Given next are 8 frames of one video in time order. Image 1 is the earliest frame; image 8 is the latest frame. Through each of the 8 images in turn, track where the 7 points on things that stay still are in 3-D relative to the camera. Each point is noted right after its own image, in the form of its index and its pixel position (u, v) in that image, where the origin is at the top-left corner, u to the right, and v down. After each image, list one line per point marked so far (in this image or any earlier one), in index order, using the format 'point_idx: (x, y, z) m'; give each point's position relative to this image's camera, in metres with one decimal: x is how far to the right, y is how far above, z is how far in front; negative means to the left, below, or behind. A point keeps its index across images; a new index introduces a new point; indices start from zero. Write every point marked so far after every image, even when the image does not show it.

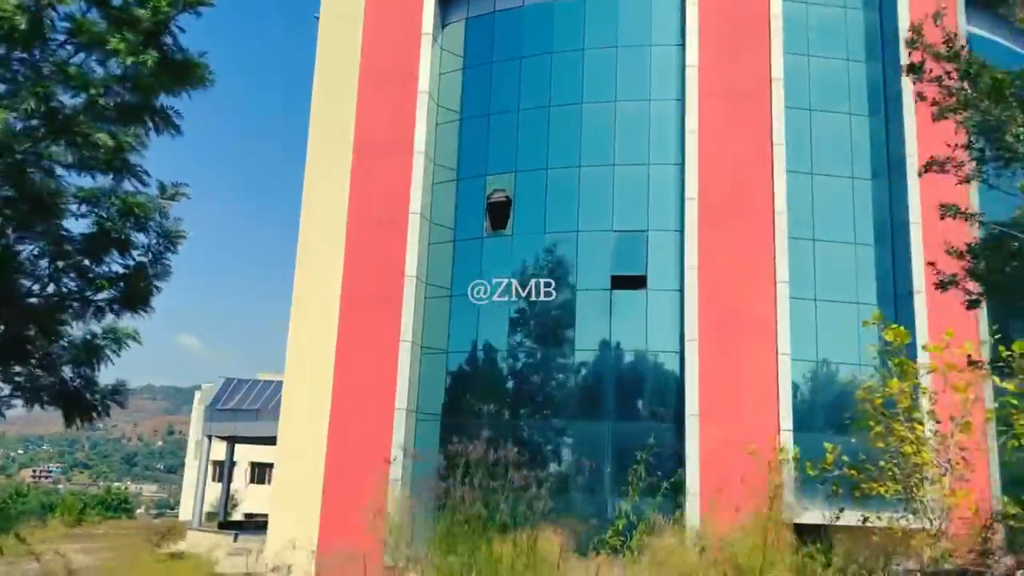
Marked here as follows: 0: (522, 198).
0: (+0.2, +1.4, +14.4) m
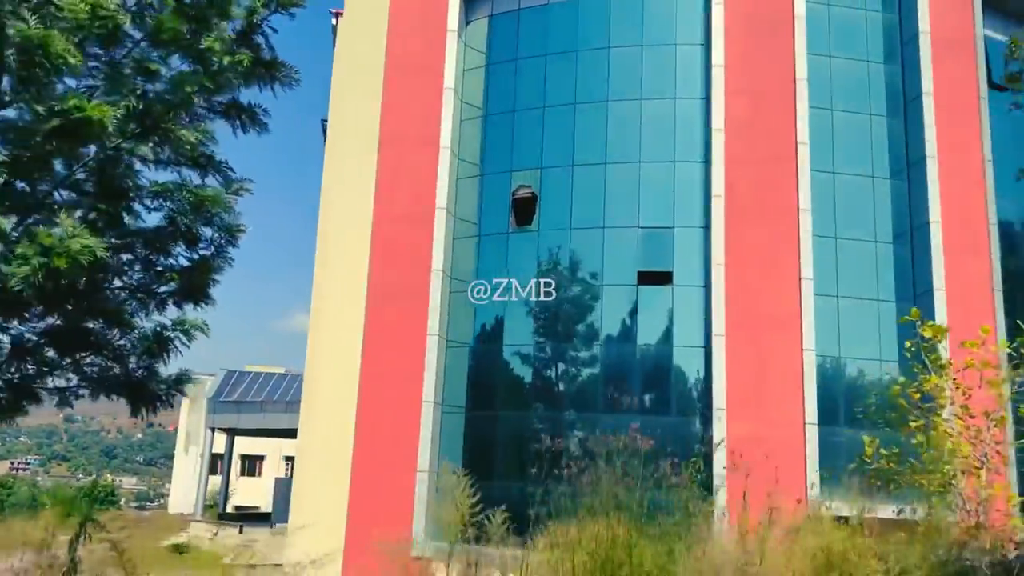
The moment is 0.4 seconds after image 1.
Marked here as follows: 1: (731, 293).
0: (+0.6, +1.5, +14.5) m
1: (+3.2, -0.1, +13.2) m
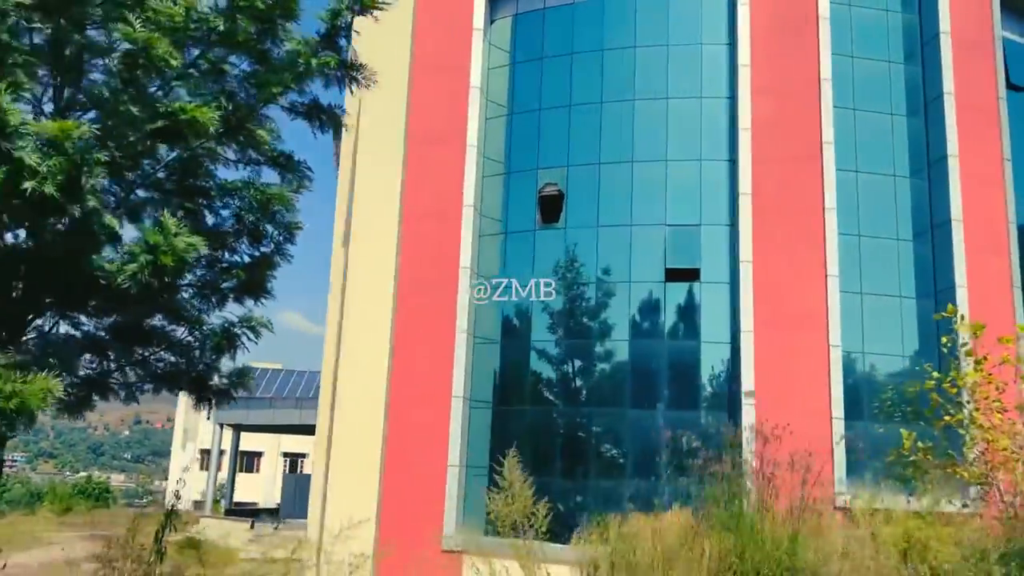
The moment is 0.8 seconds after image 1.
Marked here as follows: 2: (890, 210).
0: (+1.0, +1.5, +14.7) m
1: (+3.6, 0.0, +13.4) m
2: (+6.0, +1.2, +14.6) m
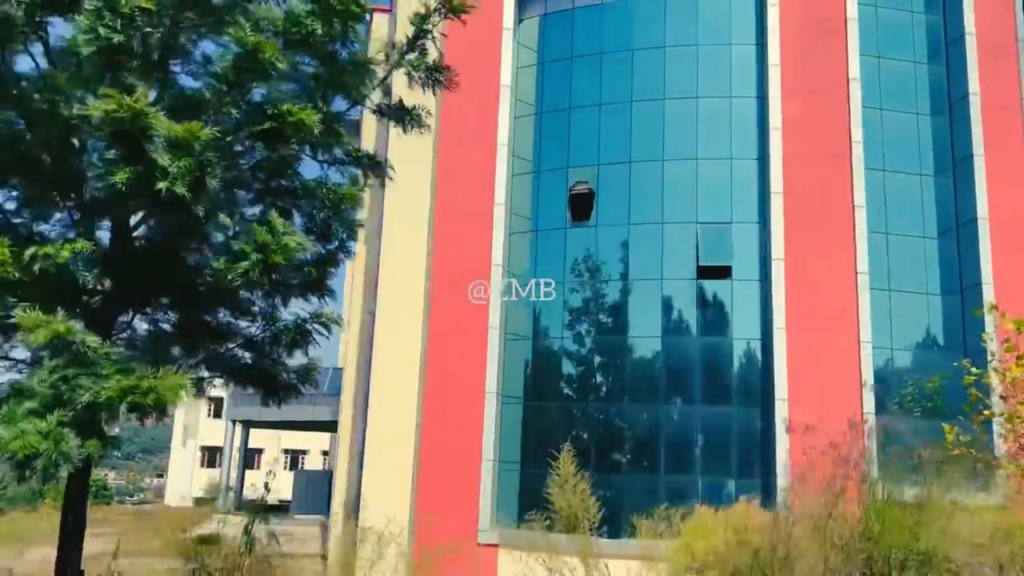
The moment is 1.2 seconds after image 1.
0: (+1.5, +1.6, +14.9) m
1: (+4.1, 0.0, +13.6) m
2: (+6.5, +1.3, +14.8) m
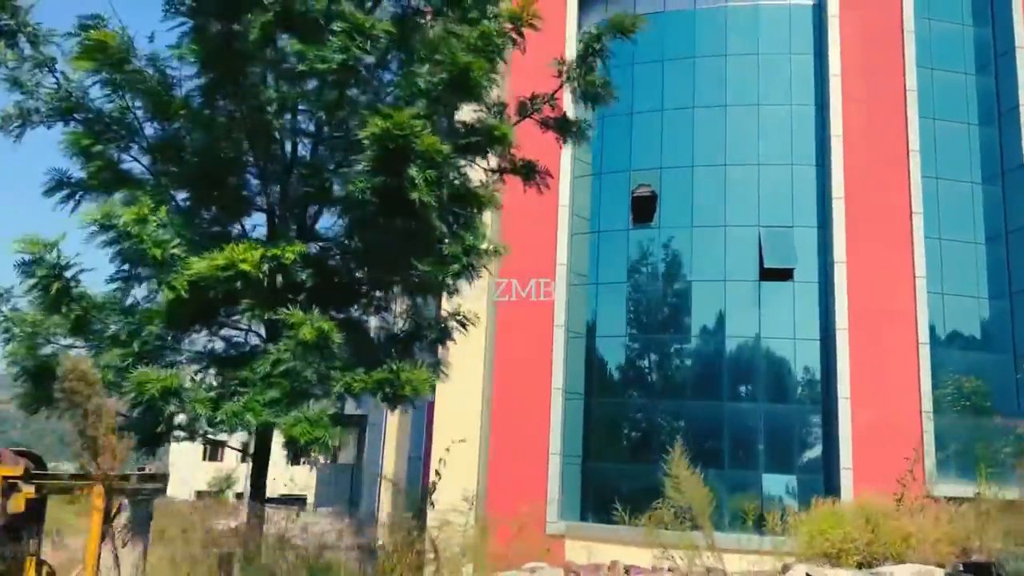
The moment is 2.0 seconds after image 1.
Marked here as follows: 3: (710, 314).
0: (+2.6, +1.6, +15.3) m
1: (+5.2, 0.0, +14.1) m
2: (+7.6, +1.2, +15.3) m
3: (+3.2, -0.4, +14.7) m
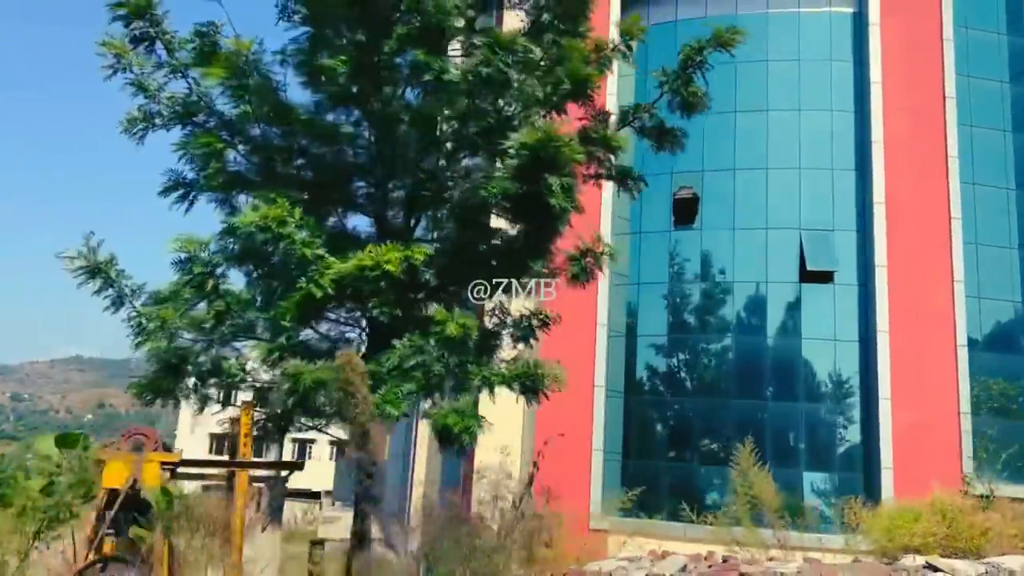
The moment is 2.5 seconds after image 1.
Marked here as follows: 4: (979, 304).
0: (+3.4, +1.6, +15.6) m
1: (+6.0, -0.1, +14.4) m
2: (+8.4, +1.2, +15.6) m
3: (+3.9, -0.4, +15.0) m
4: (+7.7, -0.3, +15.1) m
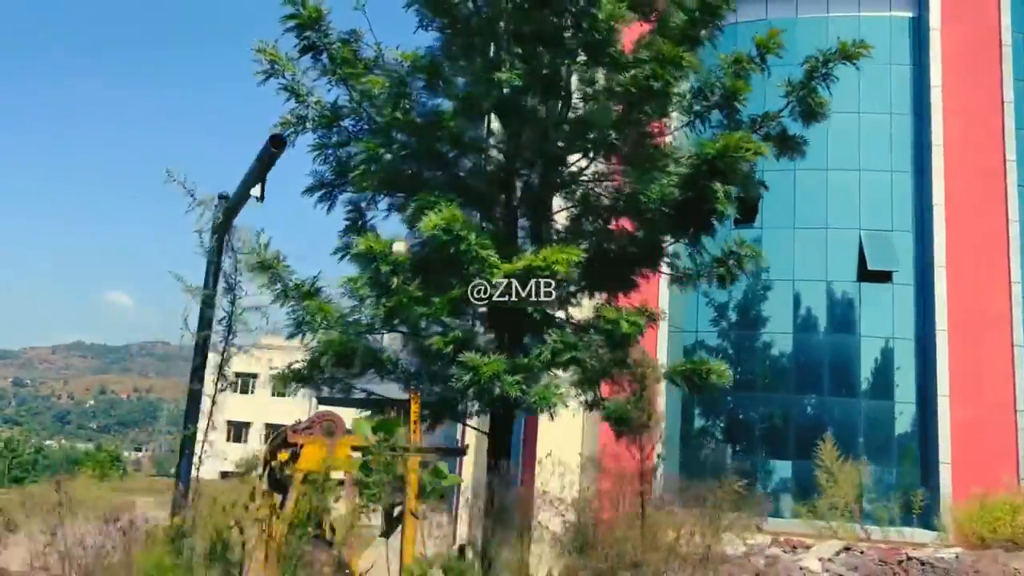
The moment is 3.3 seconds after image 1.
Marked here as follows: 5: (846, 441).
0: (+4.5, +1.6, +16.0) m
1: (+7.1, -0.1, +14.8) m
2: (+9.5, +1.1, +16.0) m
3: (+5.0, -0.4, +15.4) m
4: (+8.8, -0.3, +15.5) m
5: (+5.4, -2.5, +14.9) m
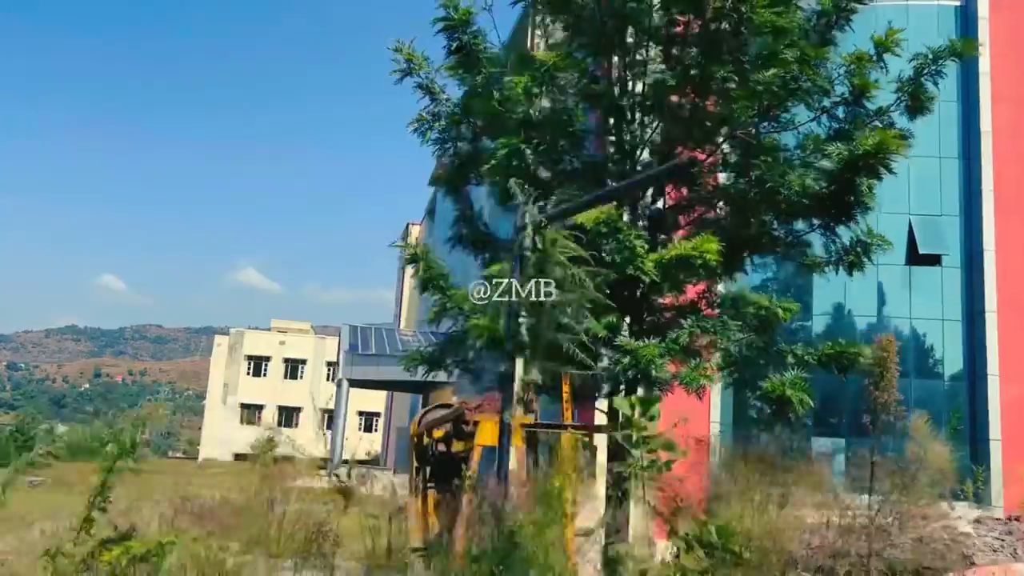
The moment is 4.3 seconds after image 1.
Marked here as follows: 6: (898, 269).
0: (+5.5, +1.9, +16.4) m
1: (+8.1, +0.2, +15.2) m
2: (+10.5, +1.4, +16.4) m
3: (+6.0, -0.1, +15.8) m
4: (+9.8, 0.0, +15.9) m
5: (+6.4, -2.2, +15.3) m
6: (+6.6, +0.3, +15.8) m
